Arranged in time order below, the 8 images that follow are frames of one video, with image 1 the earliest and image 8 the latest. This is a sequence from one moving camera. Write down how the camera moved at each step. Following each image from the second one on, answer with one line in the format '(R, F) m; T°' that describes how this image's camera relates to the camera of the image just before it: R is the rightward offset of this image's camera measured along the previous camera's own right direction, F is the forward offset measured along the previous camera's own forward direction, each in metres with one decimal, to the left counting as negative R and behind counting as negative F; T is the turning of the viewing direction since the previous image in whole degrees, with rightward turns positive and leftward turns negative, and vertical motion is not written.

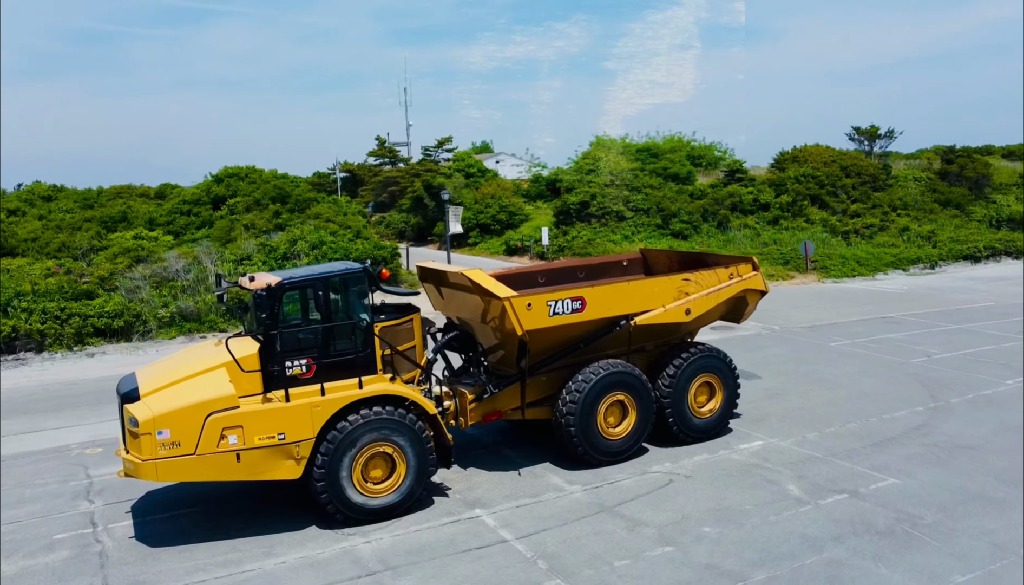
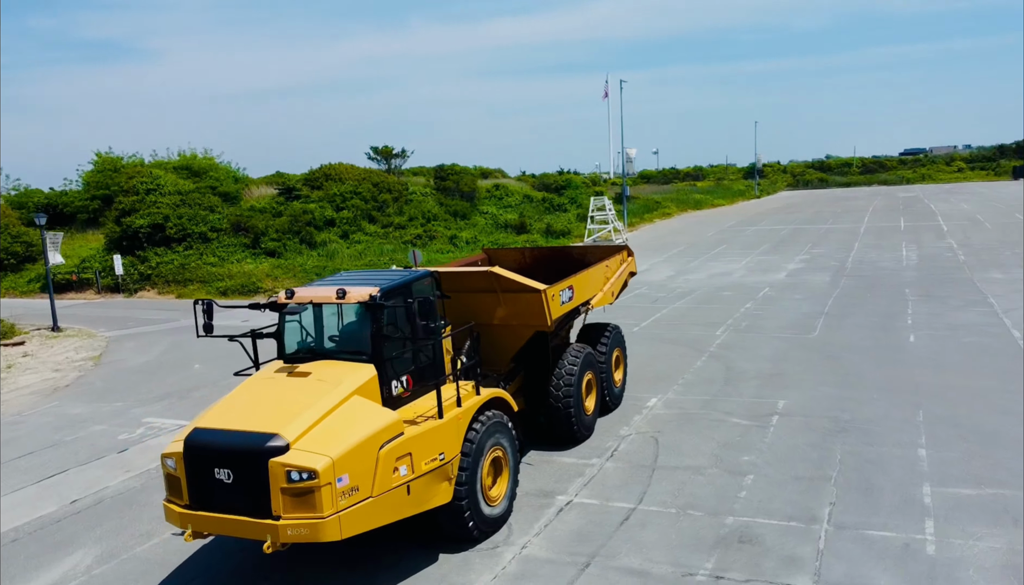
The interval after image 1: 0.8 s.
(-5.5, +1.6) m; +37°
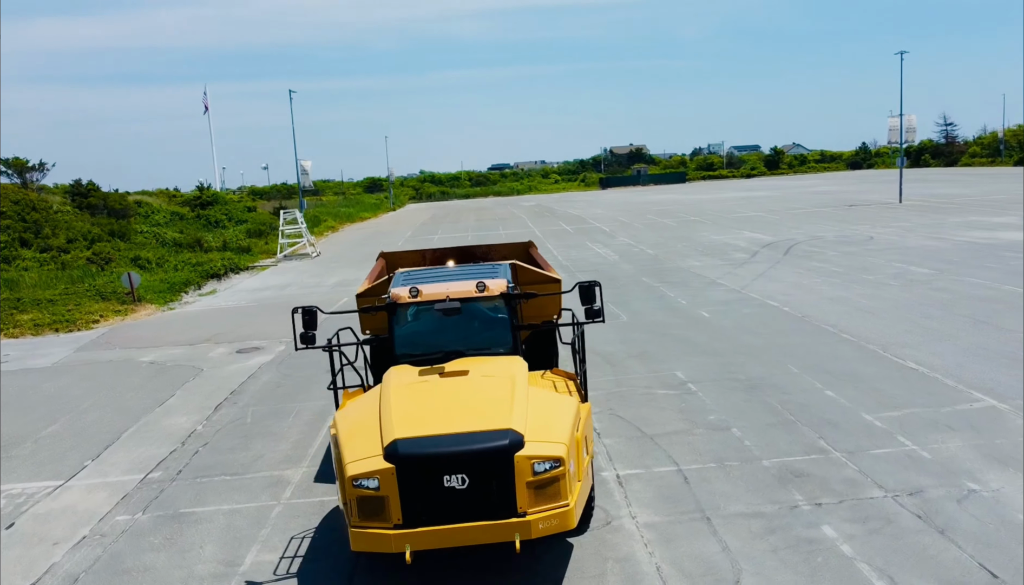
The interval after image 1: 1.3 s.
(-4.1, +0.7) m; +26°
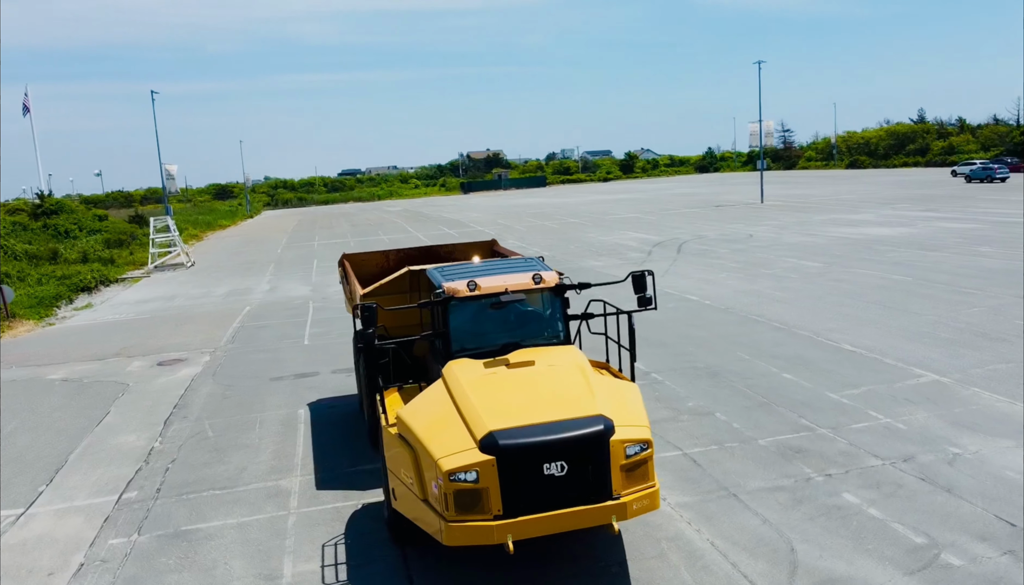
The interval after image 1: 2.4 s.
(-1.6, +0.1) m; +10°
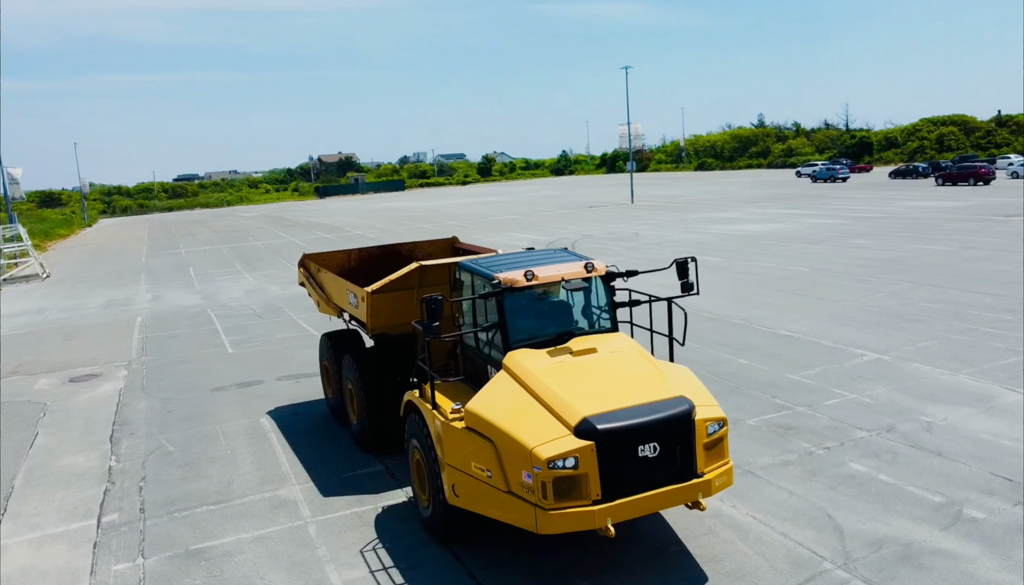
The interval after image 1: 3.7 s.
(-1.6, +0.1) m; +10°
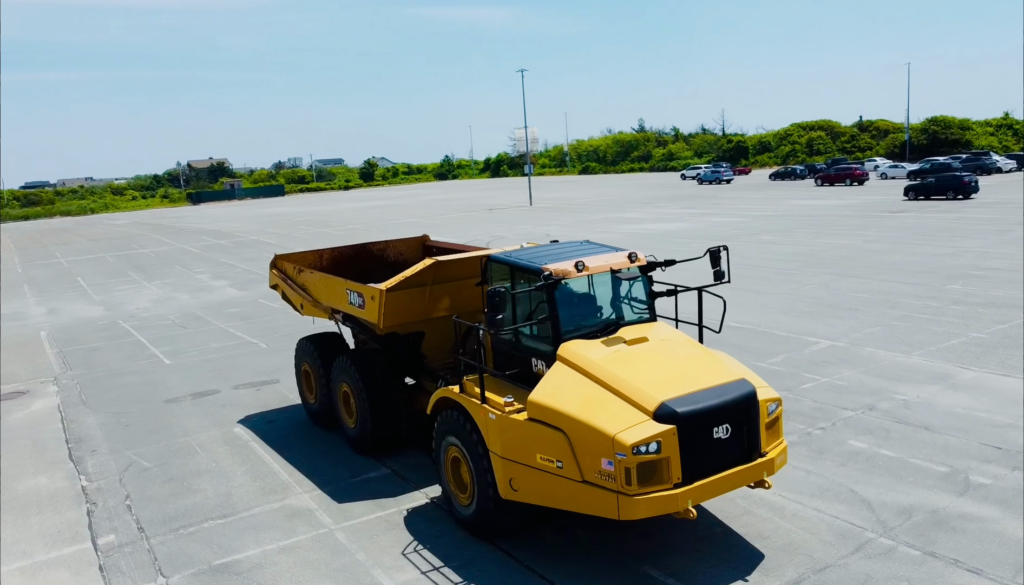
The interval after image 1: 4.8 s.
(-1.4, +0.1) m; +8°
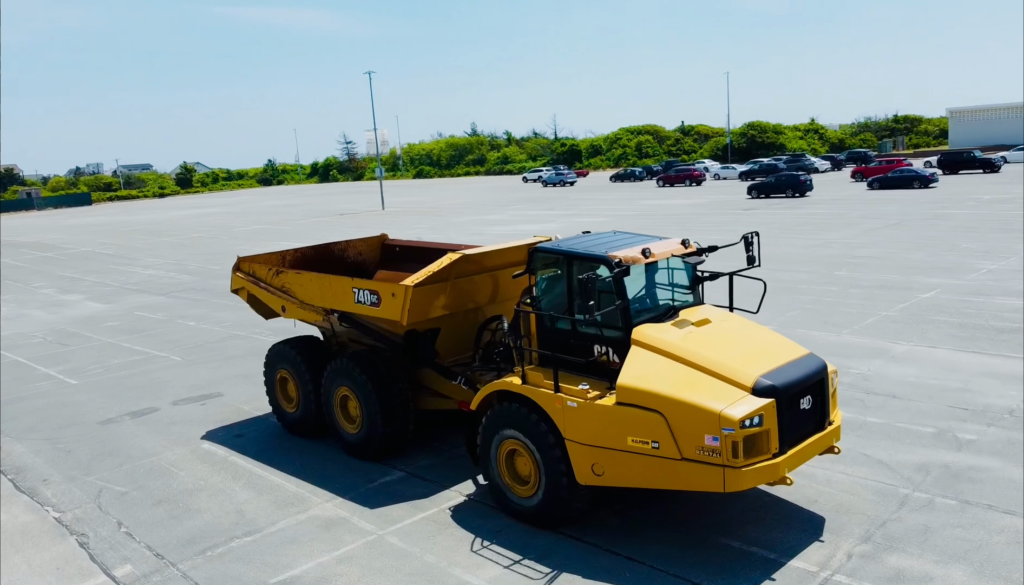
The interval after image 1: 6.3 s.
(-2.0, +0.2) m; +12°
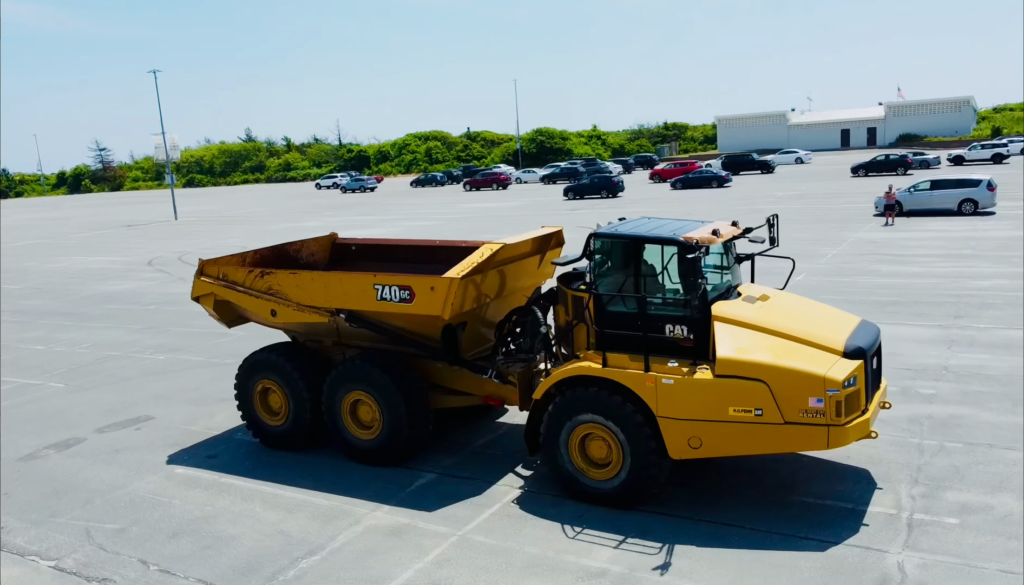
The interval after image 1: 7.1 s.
(-2.6, +0.4) m; +16°
